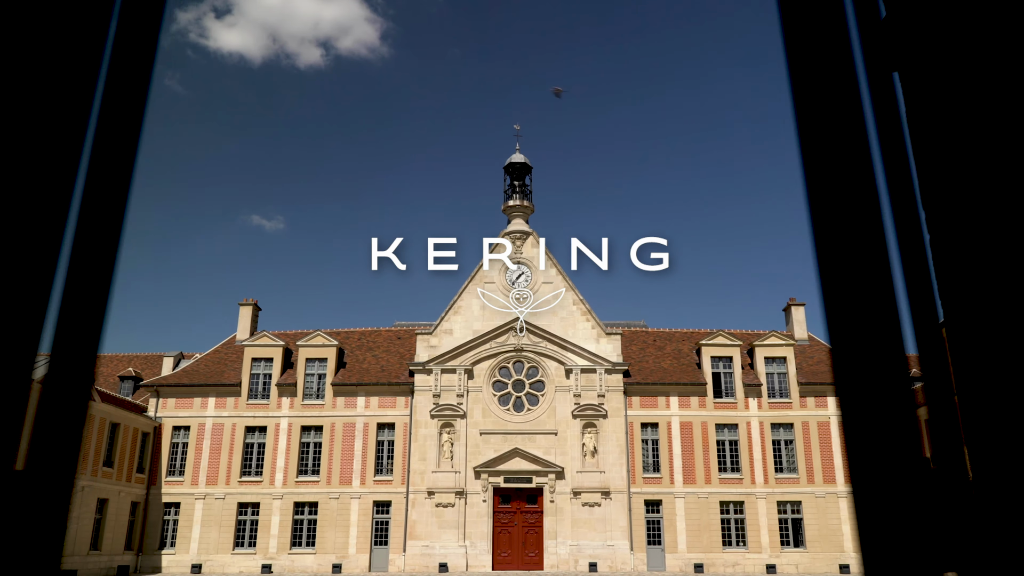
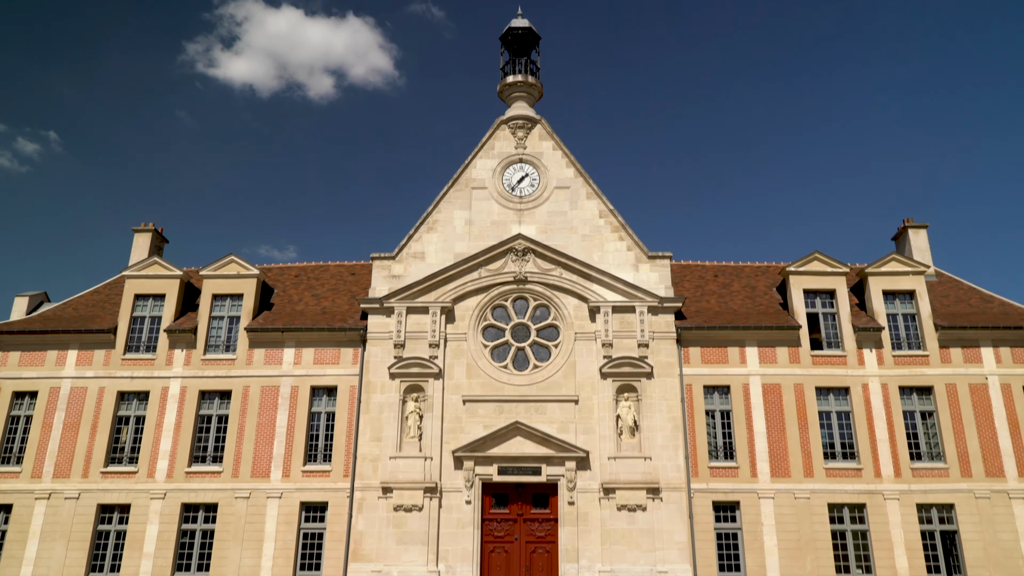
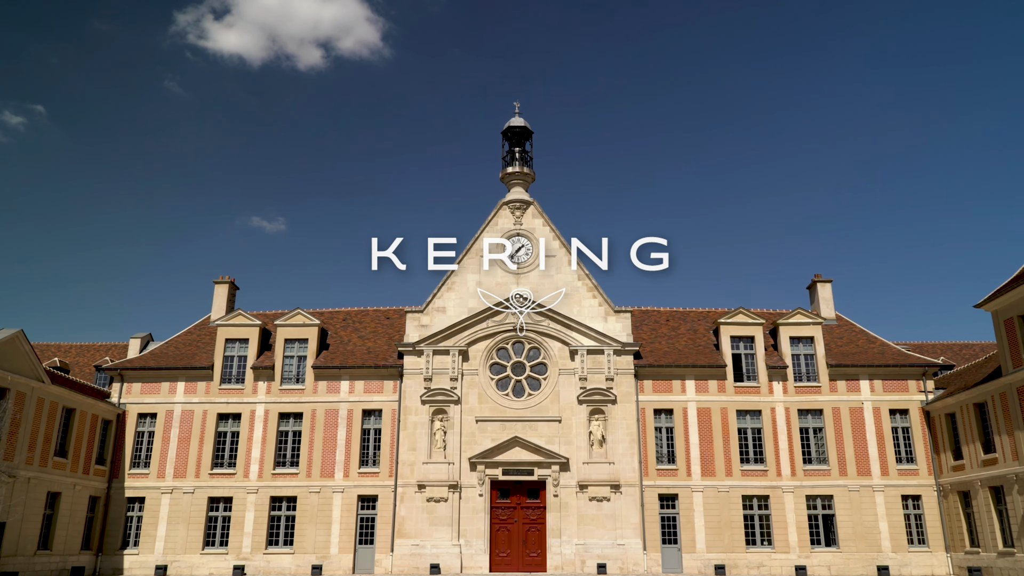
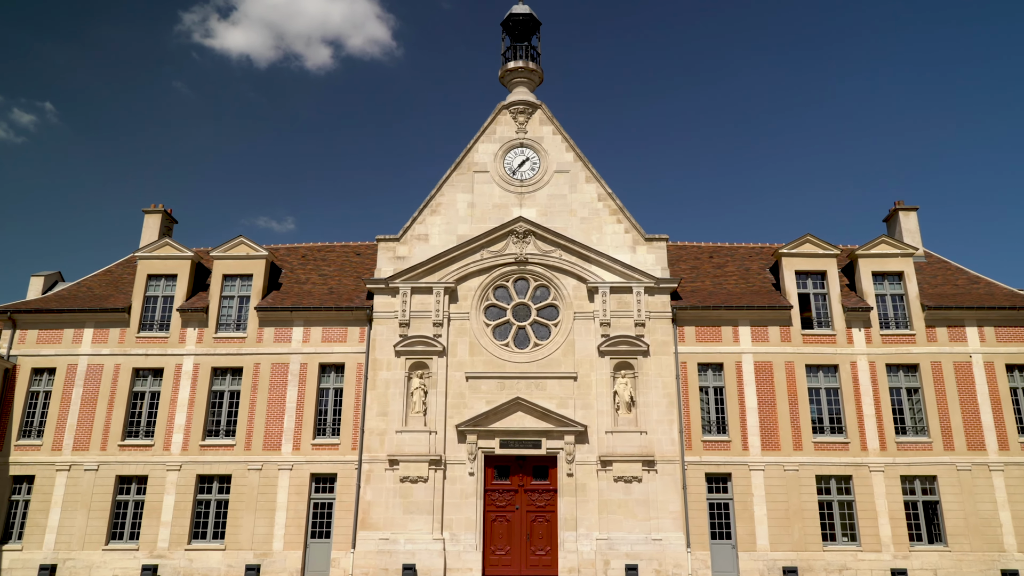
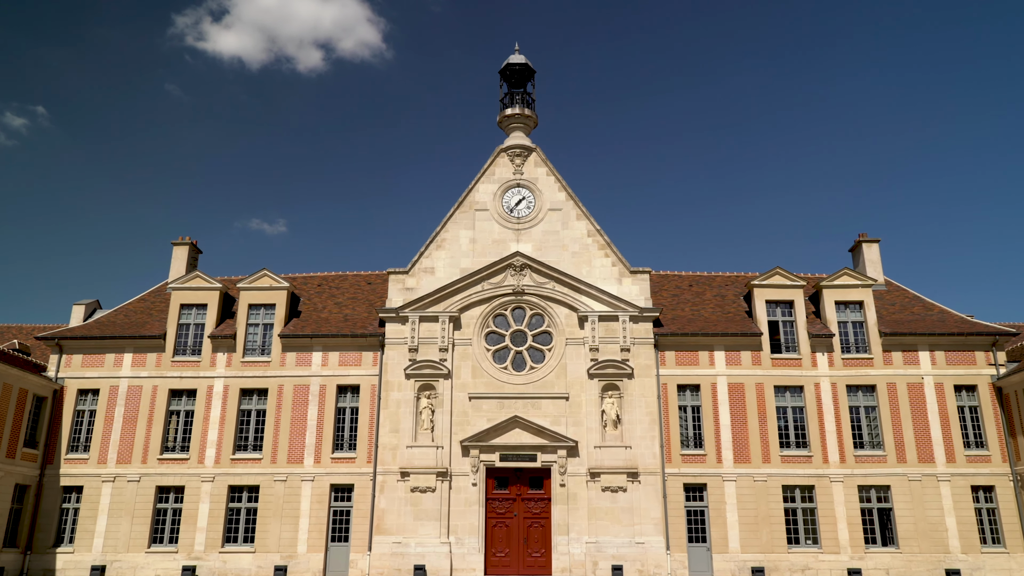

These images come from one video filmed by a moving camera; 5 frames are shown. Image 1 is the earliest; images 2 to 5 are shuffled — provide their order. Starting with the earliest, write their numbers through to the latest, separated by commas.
3, 5, 4, 2
